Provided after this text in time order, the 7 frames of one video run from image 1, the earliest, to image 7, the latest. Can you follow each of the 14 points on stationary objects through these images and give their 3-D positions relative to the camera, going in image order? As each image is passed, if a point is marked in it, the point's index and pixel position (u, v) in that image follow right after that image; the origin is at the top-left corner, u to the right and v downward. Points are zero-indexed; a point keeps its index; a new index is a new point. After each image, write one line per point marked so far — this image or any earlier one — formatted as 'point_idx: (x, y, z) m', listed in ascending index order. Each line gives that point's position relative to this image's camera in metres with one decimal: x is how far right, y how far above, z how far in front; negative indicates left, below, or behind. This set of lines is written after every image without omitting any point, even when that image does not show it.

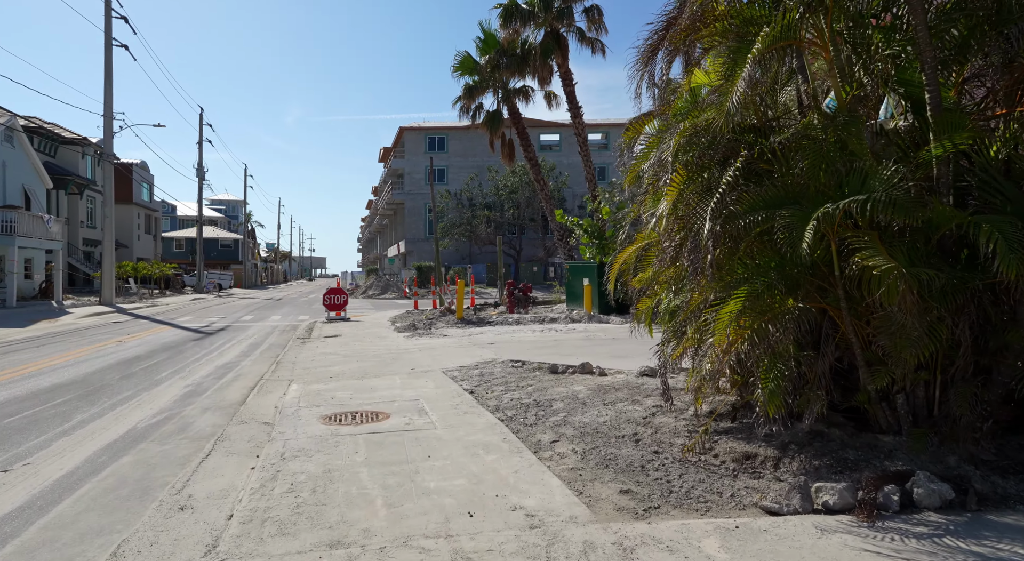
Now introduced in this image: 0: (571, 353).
0: (+1.0, -1.2, +10.7) m
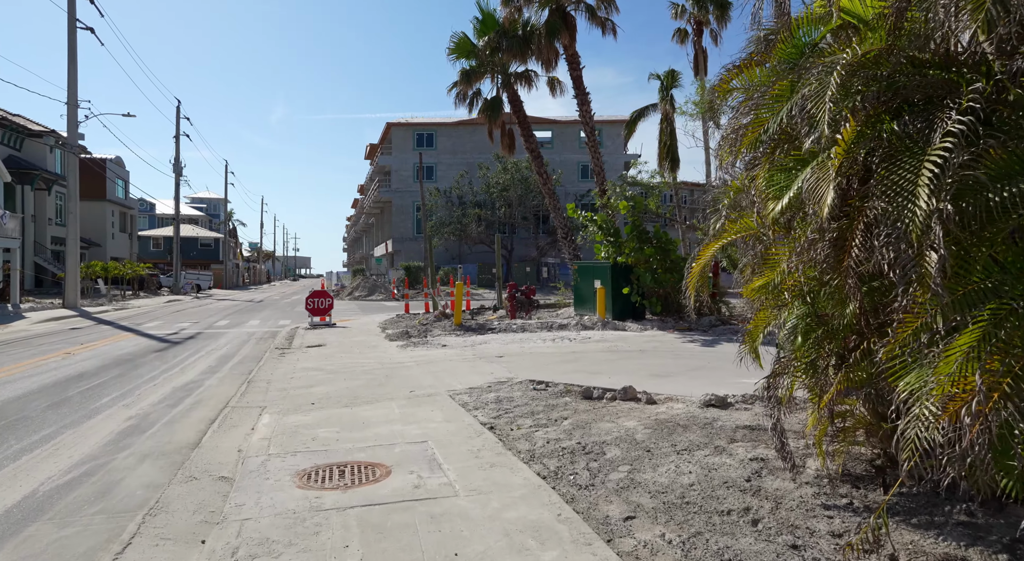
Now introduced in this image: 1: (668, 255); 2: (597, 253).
0: (+1.3, -1.3, +9.0) m
1: (+3.7, +0.6, +14.7) m
2: (+2.3, +0.7, +15.5) m
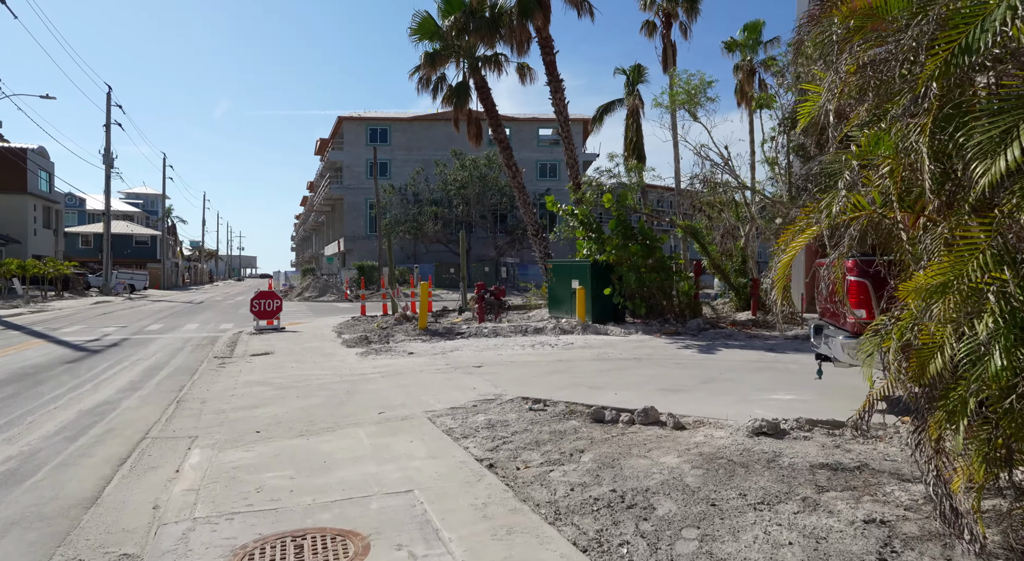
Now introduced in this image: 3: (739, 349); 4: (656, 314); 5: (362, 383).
0: (+1.1, -1.3, +7.8) m
1: (+3.1, +0.6, +13.6) m
2: (+1.6, +0.7, +14.3) m
3: (+3.7, -1.1, +10.4) m
4: (+3.3, -0.7, +14.2) m
5: (-2.1, -1.5, +8.8) m
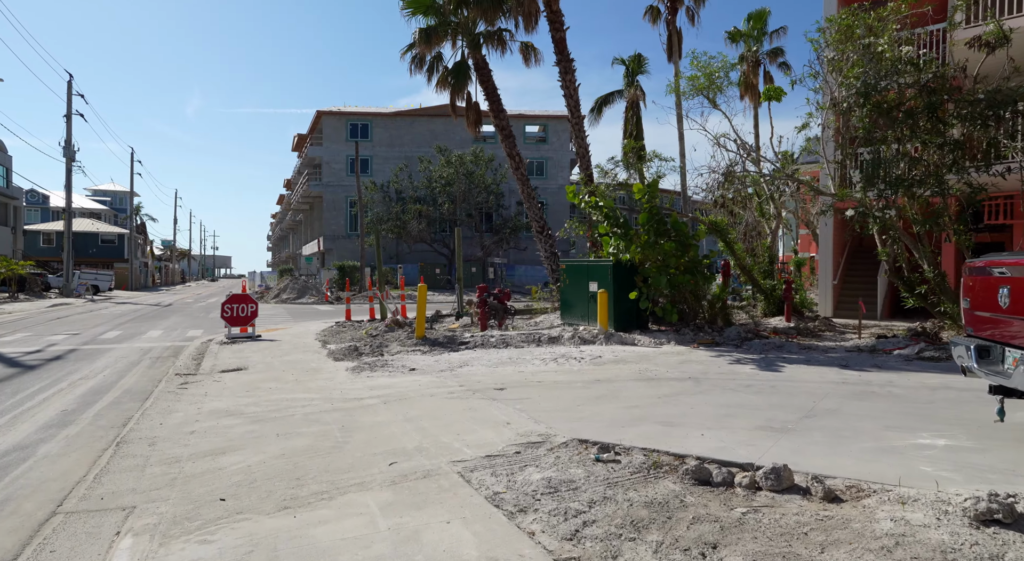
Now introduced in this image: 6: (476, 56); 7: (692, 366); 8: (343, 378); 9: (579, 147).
0: (+1.5, -1.3, +6.0) m
1: (+3.3, +0.5, +11.9) m
2: (+1.8, +0.7, +12.6) m
3: (+4.1, -1.2, +8.8) m
4: (+3.5, -0.8, +12.6) m
5: (-1.7, -1.5, +7.0) m
6: (-1.0, +5.8, +16.4) m
7: (+2.6, -1.3, +9.2) m
8: (-2.6, -1.5, +9.6) m
9: (+1.7, +3.4, +16.2) m
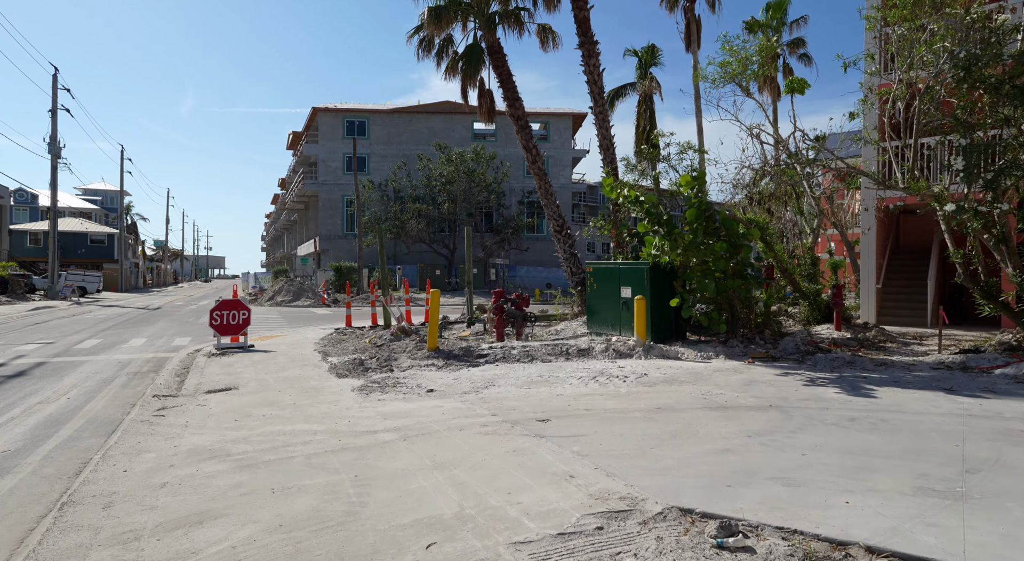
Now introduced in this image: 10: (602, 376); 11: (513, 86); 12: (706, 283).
0: (+2.0, -1.4, +4.6) m
1: (+3.7, +0.4, +10.5) m
2: (+2.3, +0.6, +11.2) m
3: (+4.6, -1.3, +7.4) m
4: (+4.0, -0.9, +11.2) m
5: (-1.2, -1.6, +5.6) m
6: (-0.5, +5.8, +15.0) m
7: (+3.1, -1.3, +7.8) m
8: (-2.1, -1.6, +8.2) m
9: (+2.1, +3.3, +14.8) m
10: (+1.3, -1.4, +9.2) m
11: (0.0, +4.9, +15.8) m
12: (+3.2, 0.0, +10.5) m
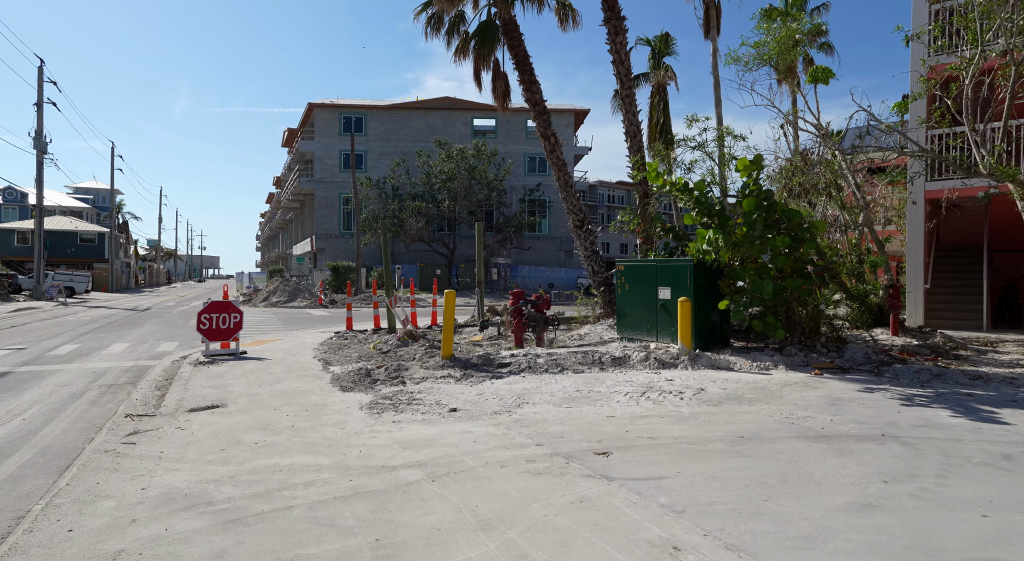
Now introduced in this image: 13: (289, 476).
0: (+2.5, -1.4, +3.4) m
1: (+4.2, +0.4, +9.3) m
2: (+2.7, +0.6, +9.9) m
3: (+5.0, -1.3, +6.1) m
4: (+4.4, -0.9, +9.9) m
5: (-0.7, -1.6, +4.2) m
6: (-0.1, +5.8, +13.7) m
7: (+3.5, -1.3, +6.5) m
8: (-1.7, -1.6, +6.9) m
9: (+2.5, +3.3, +13.5) m
10: (+1.7, -1.4, +7.9) m
11: (+0.4, +4.9, +14.5) m
12: (+3.7, 0.0, +9.2) m
13: (-1.9, -1.6, +5.2) m
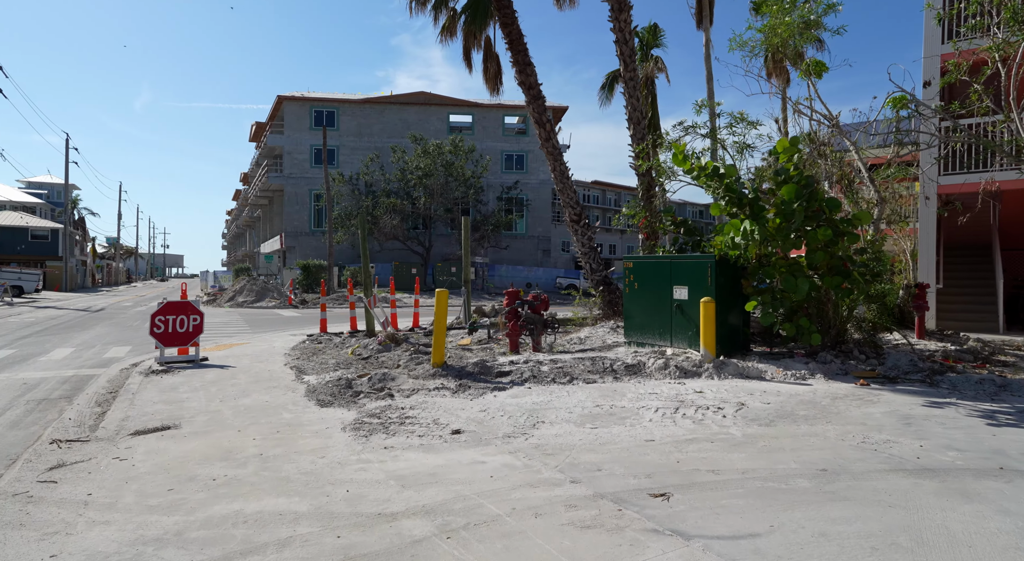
0: (+2.8, -1.4, +2.3) m
1: (+4.2, +0.5, +8.3) m
2: (+2.7, +0.6, +8.9) m
3: (+5.2, -1.2, +5.2) m
4: (+4.4, -0.9, +8.9) m
5: (-0.5, -1.5, +3.0) m
6: (-0.3, +5.8, +12.5) m
7: (+3.7, -1.3, +5.5) m
8: (-1.5, -1.5, +5.6) m
9: (+2.4, +3.4, +12.4) m
10: (+1.9, -1.3, +6.8) m
11: (+0.2, +4.9, +13.4) m
12: (+3.7, 0.0, +8.2) m
13: (-1.6, -1.6, +4.0) m
